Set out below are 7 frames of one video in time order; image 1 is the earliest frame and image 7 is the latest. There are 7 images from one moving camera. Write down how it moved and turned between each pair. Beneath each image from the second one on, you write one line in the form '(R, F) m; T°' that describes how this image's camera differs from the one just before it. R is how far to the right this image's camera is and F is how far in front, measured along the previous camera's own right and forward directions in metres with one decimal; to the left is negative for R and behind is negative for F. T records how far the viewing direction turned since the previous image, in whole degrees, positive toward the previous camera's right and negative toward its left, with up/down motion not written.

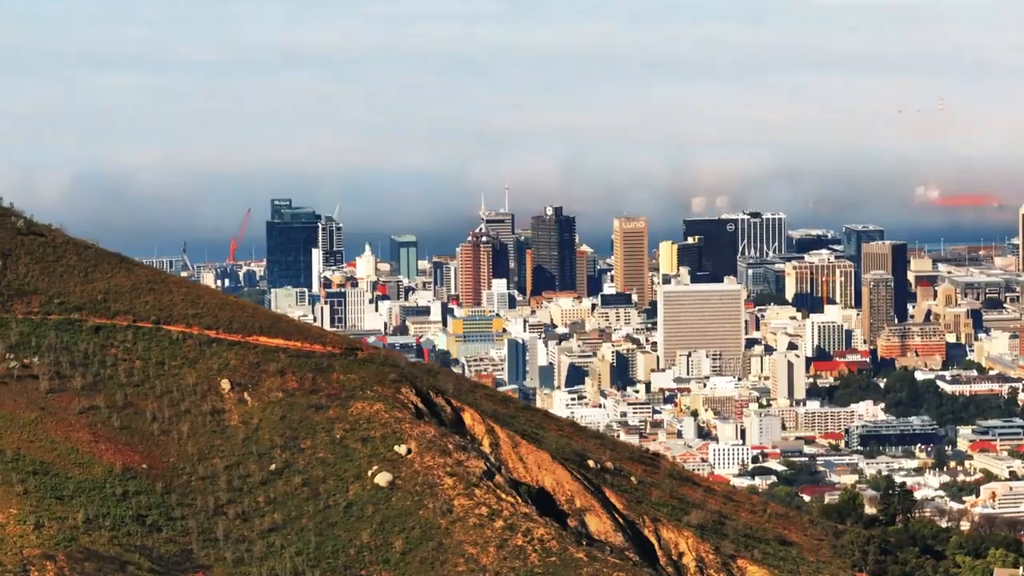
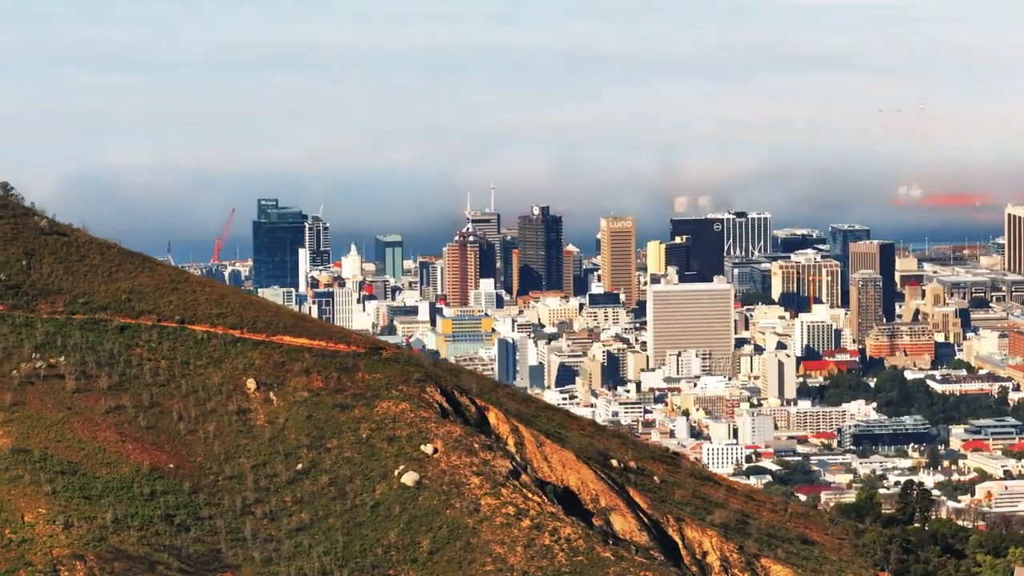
(-0.4, 0.0) m; 0°
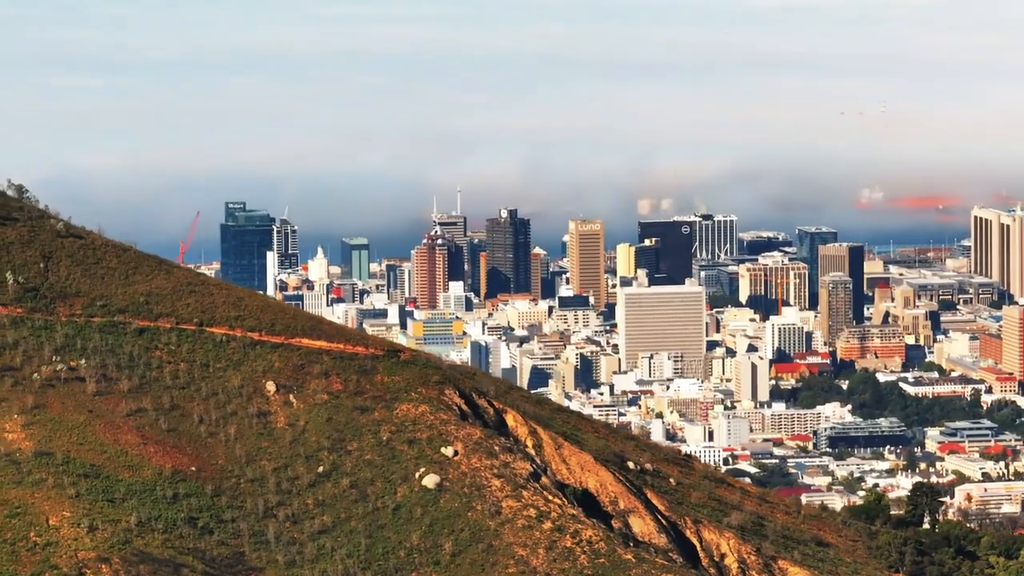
(-0.5, 0.0) m; 0°
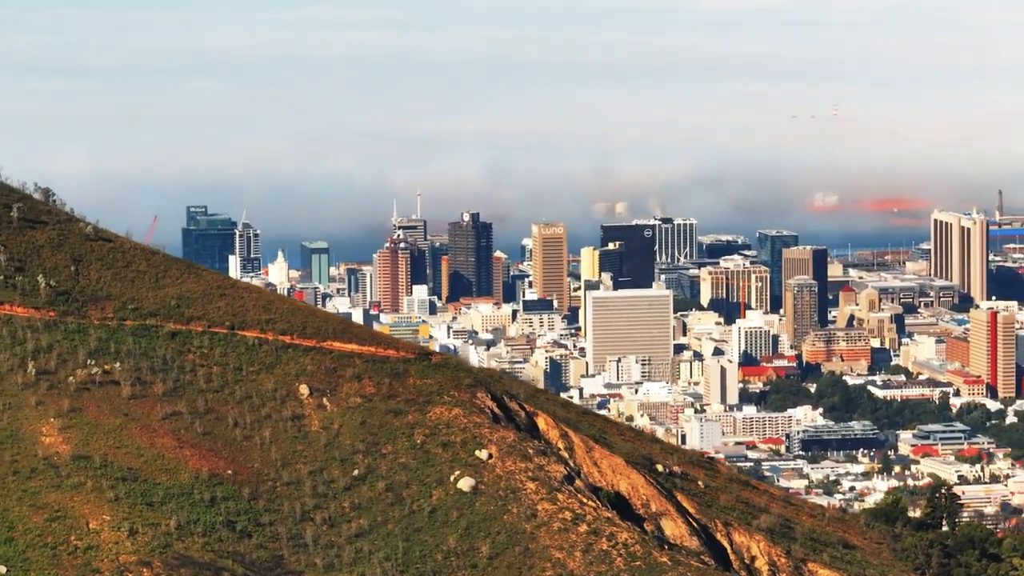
(-0.7, 0.0) m; 0°
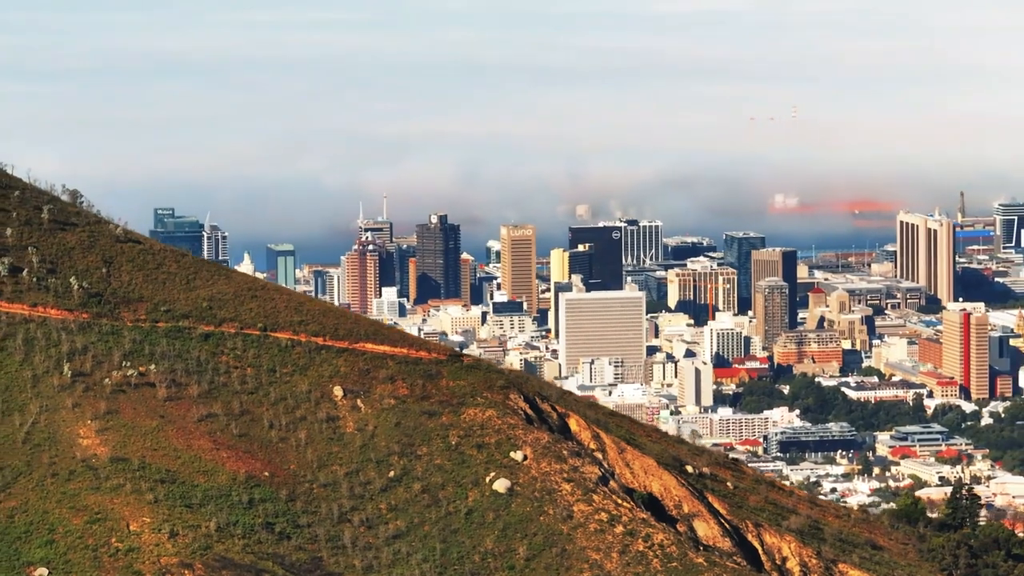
(-0.6, 0.0) m; 0°
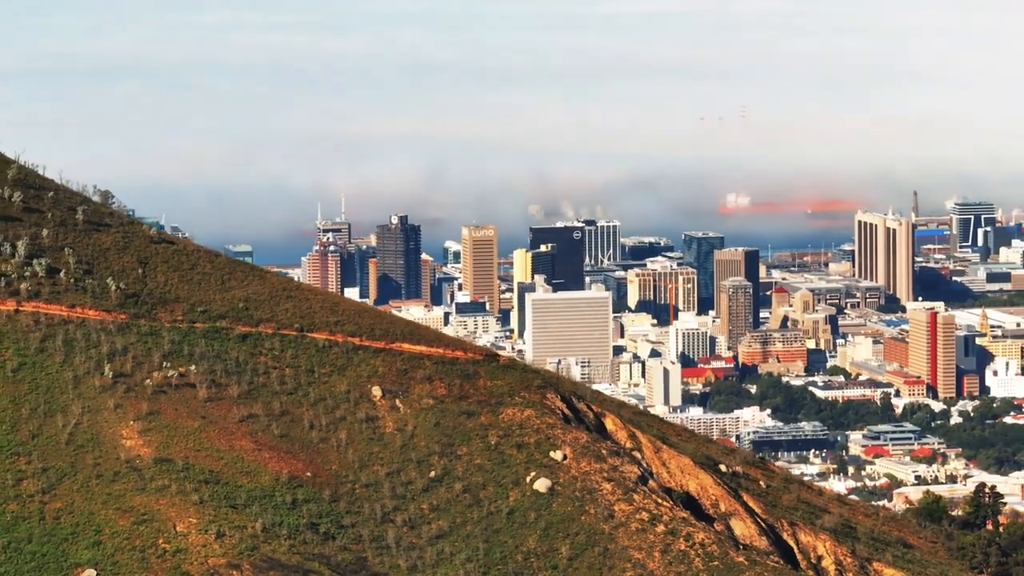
(-0.8, 0.0) m; 0°
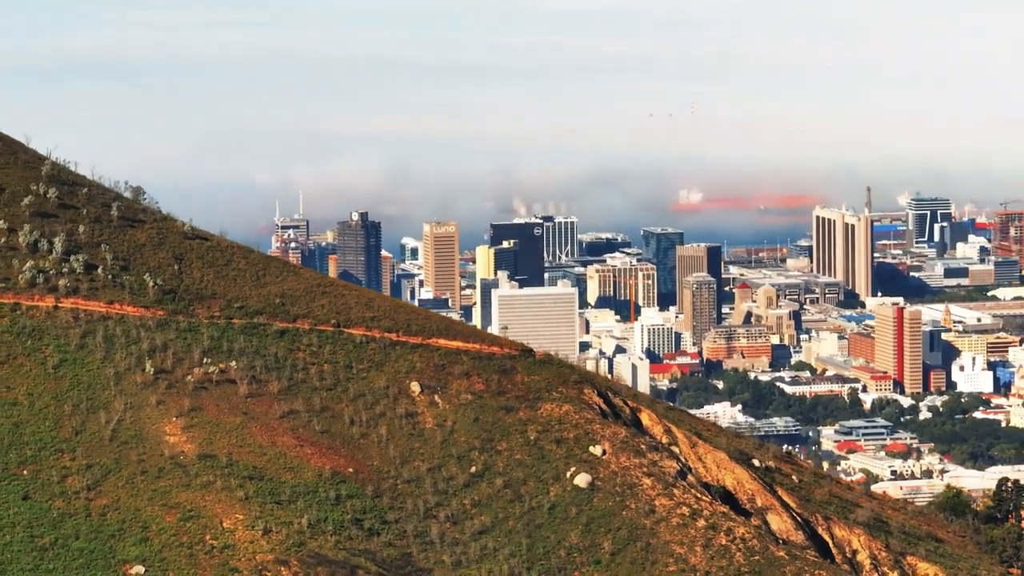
(-0.8, 0.0) m; 0°
